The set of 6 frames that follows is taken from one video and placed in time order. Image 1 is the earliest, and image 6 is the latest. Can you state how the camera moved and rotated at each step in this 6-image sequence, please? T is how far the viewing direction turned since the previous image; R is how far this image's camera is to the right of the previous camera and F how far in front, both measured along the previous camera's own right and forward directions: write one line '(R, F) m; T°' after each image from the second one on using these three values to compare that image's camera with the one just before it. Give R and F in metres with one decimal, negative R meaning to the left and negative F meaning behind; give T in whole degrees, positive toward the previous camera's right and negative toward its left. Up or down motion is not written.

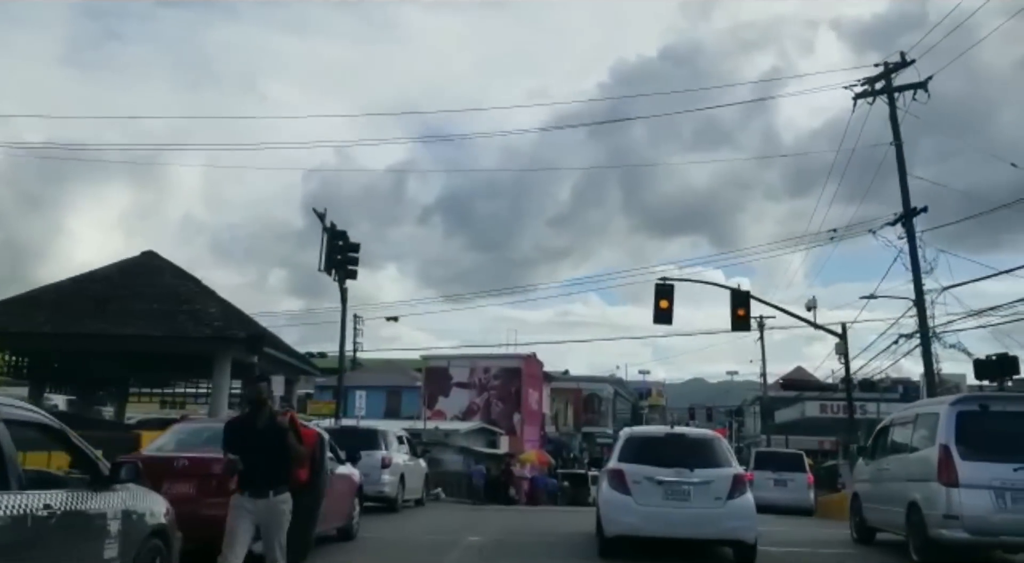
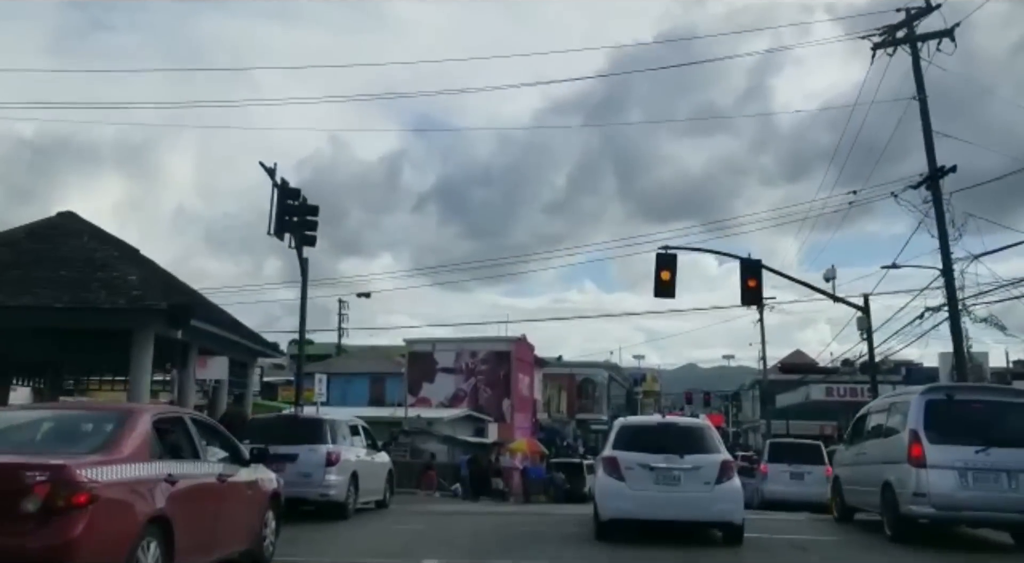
(+0.2, +2.2) m; 0°
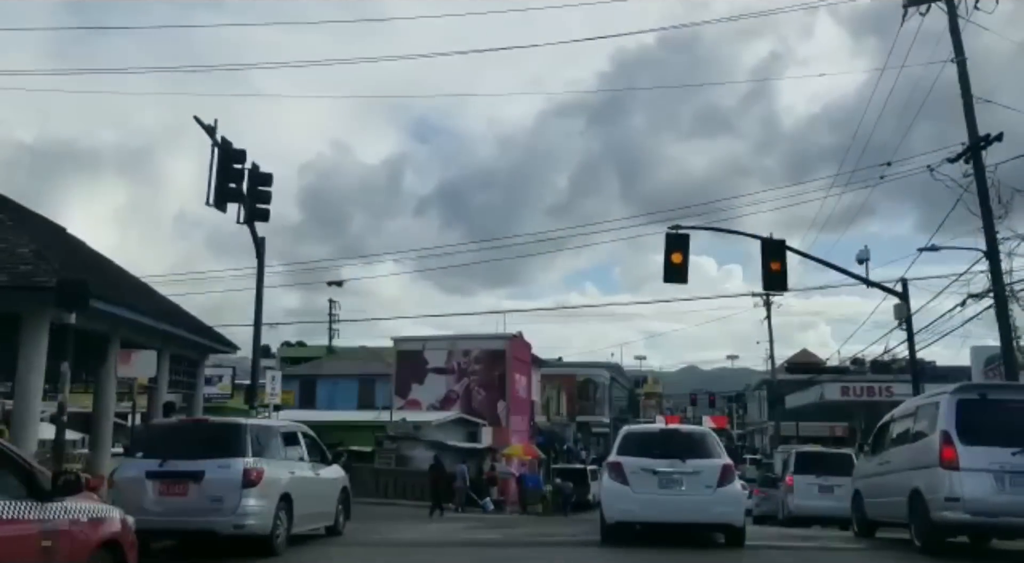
(+0.1, +2.3) m; 0°
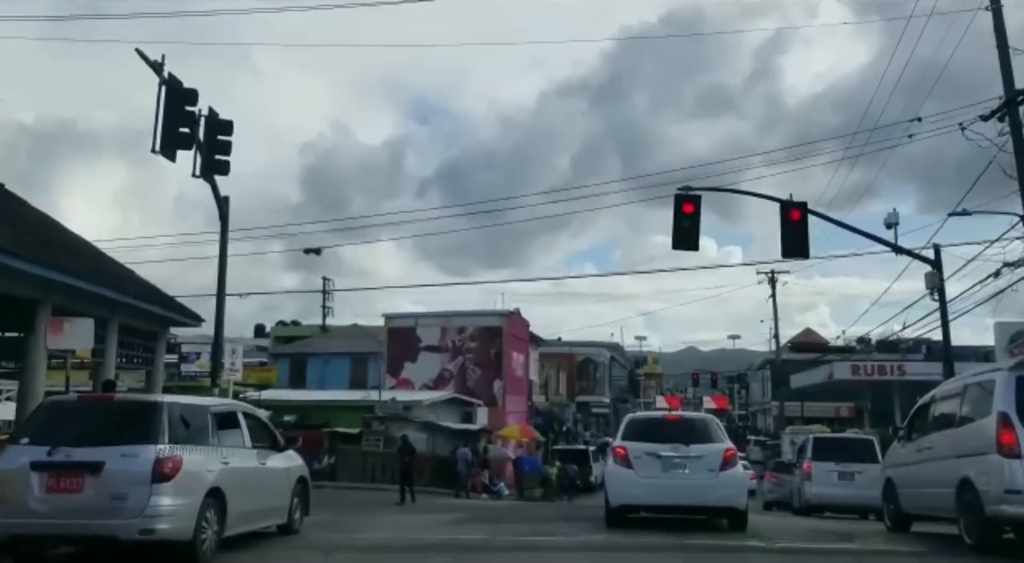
(+0.1, +1.5) m; 0°
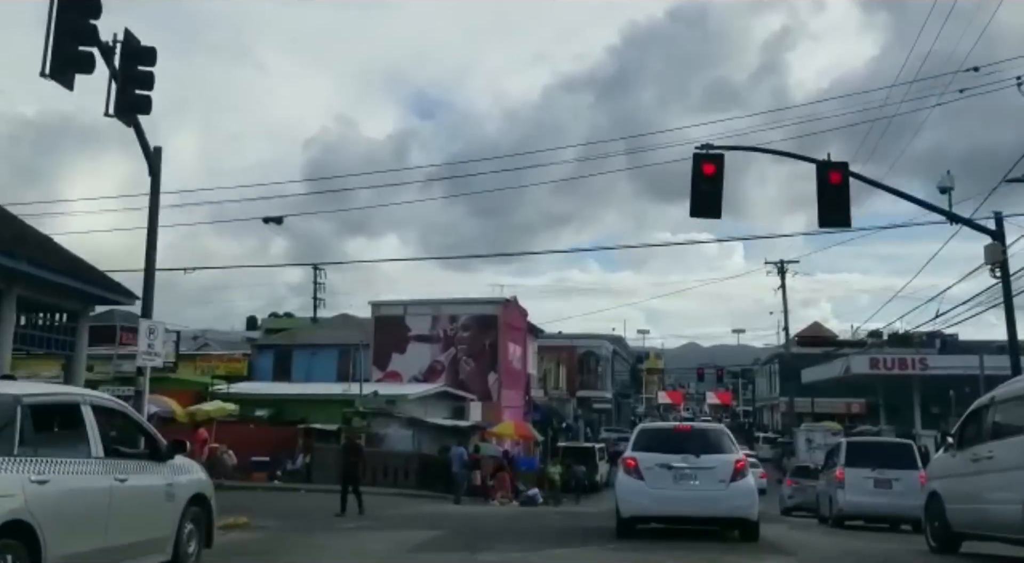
(+0.1, +2.2) m; 0°
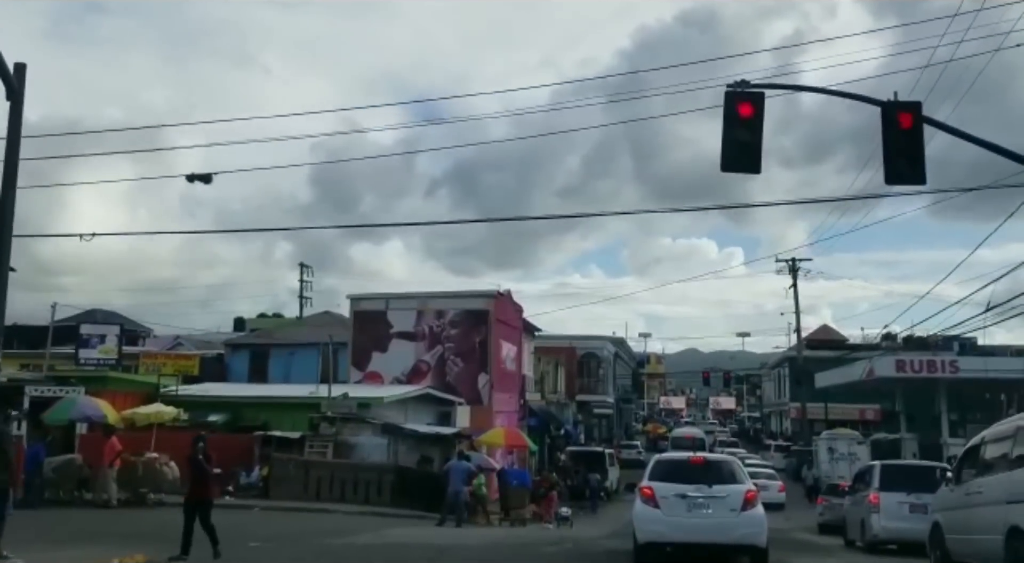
(+0.2, +2.8) m; 0°
